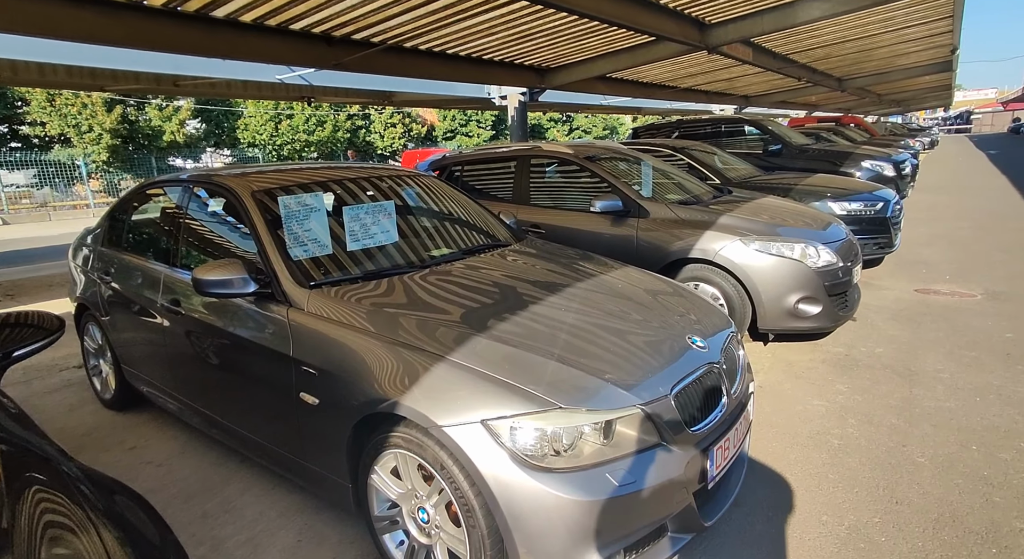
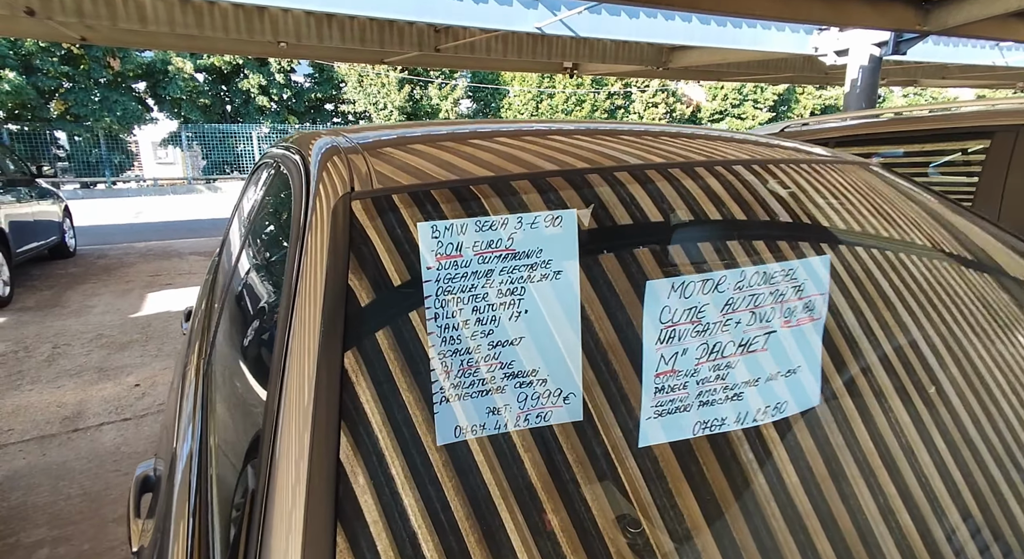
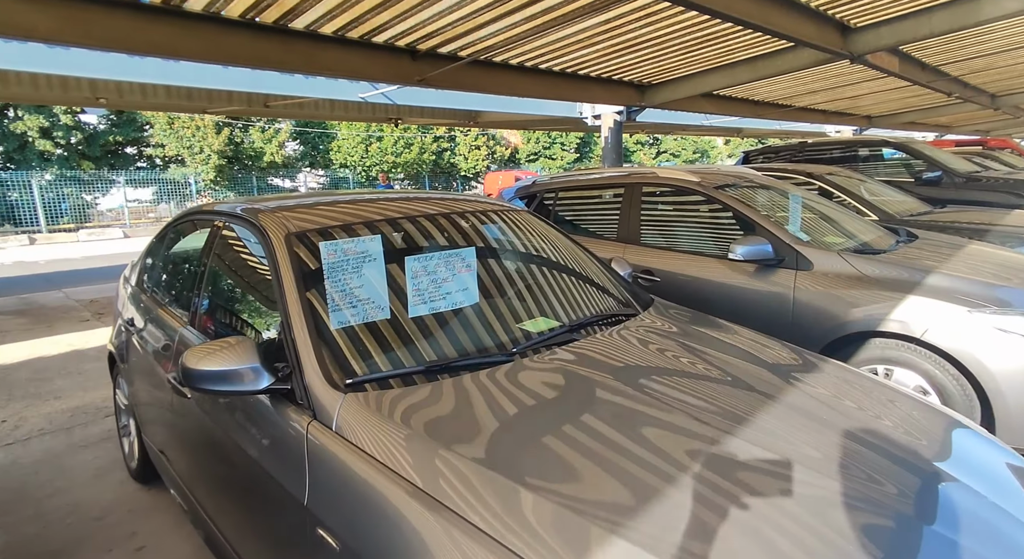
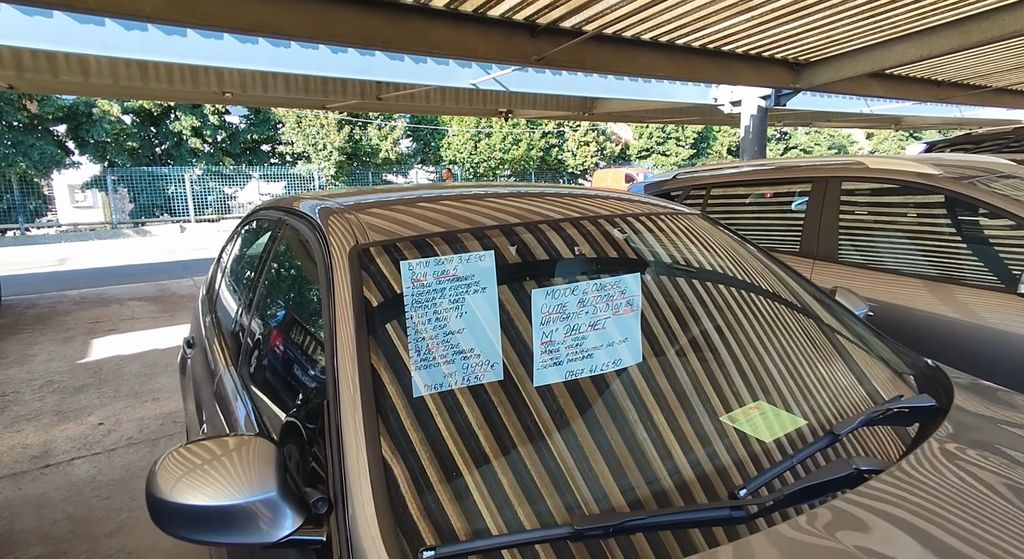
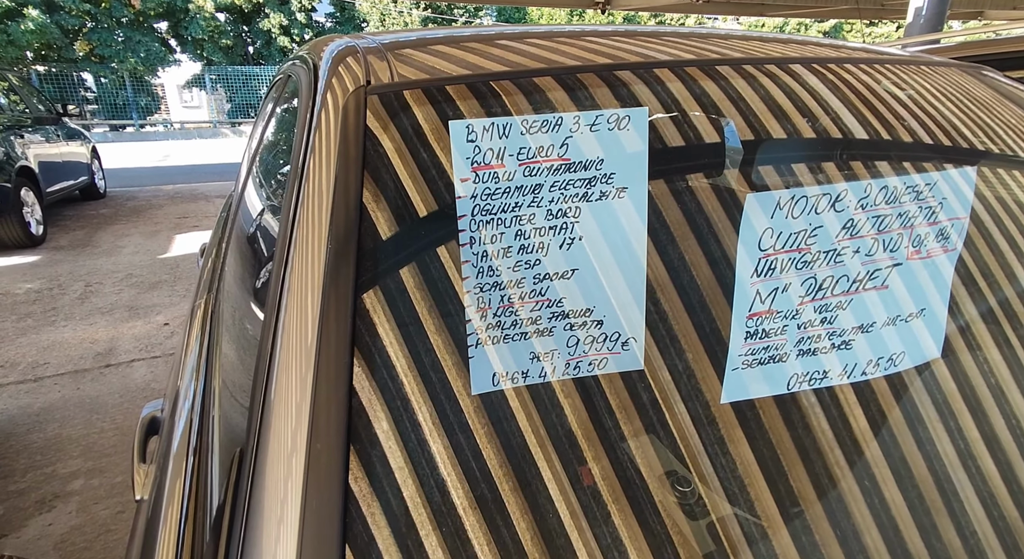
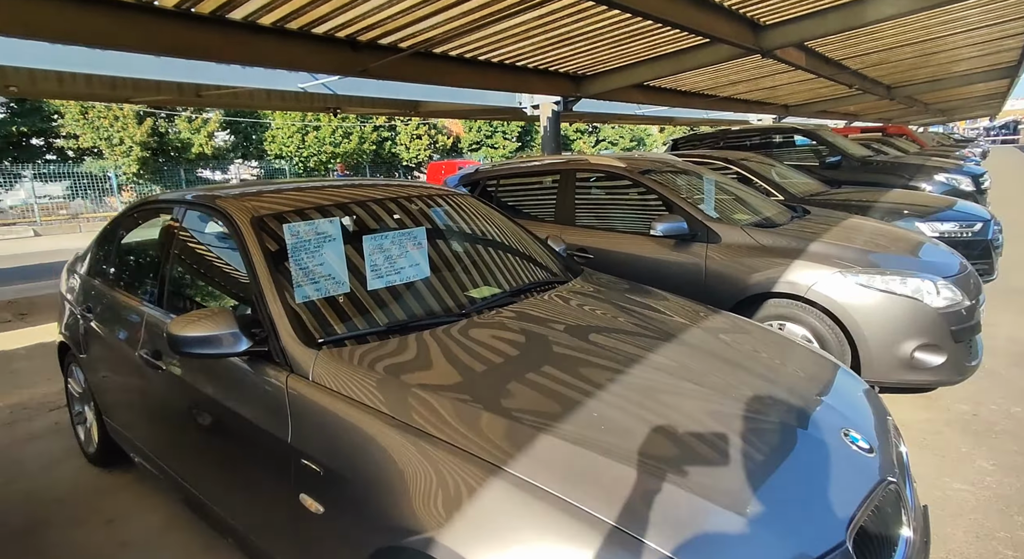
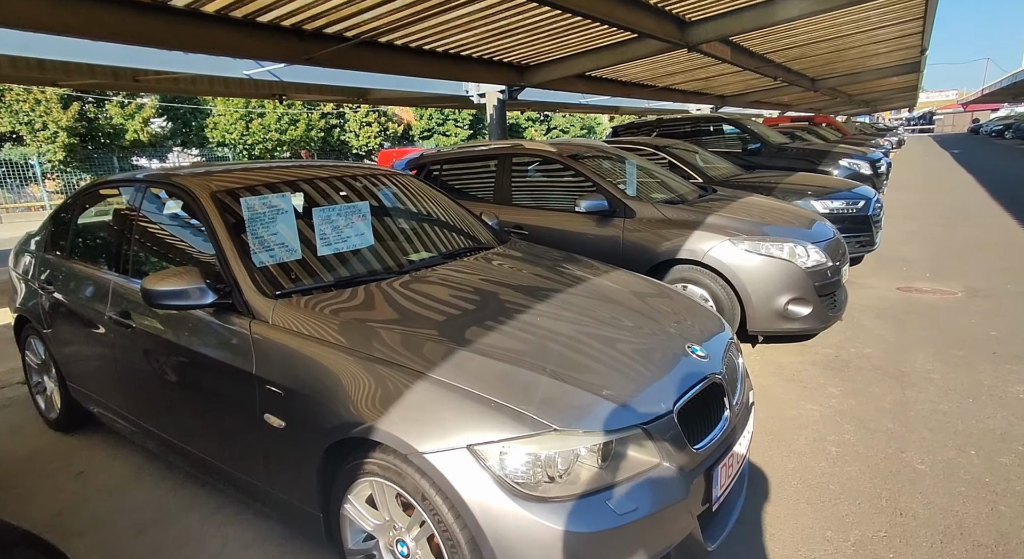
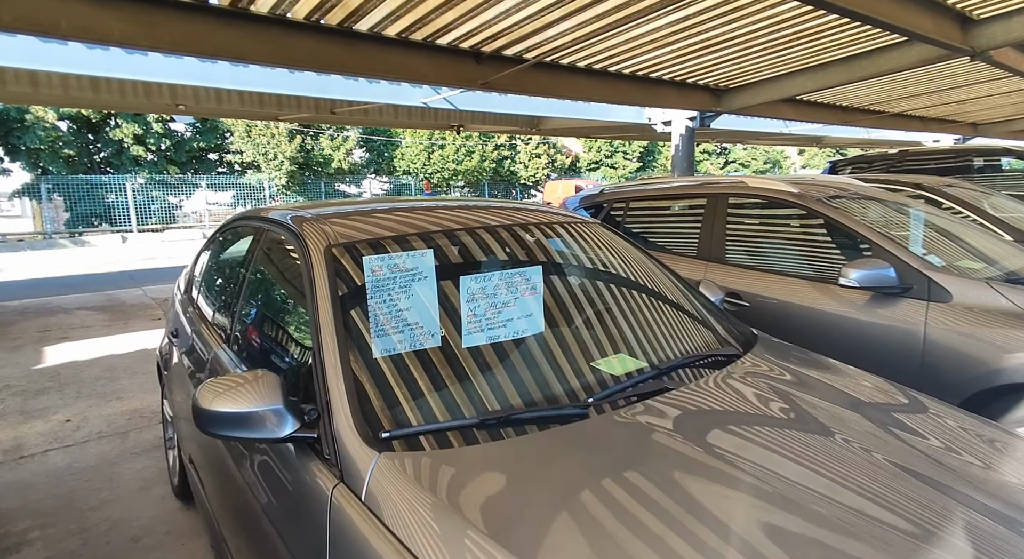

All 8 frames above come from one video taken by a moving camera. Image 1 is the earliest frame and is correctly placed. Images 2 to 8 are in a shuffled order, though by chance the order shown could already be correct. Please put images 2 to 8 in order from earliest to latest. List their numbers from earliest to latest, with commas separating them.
7, 6, 3, 8, 4, 2, 5
